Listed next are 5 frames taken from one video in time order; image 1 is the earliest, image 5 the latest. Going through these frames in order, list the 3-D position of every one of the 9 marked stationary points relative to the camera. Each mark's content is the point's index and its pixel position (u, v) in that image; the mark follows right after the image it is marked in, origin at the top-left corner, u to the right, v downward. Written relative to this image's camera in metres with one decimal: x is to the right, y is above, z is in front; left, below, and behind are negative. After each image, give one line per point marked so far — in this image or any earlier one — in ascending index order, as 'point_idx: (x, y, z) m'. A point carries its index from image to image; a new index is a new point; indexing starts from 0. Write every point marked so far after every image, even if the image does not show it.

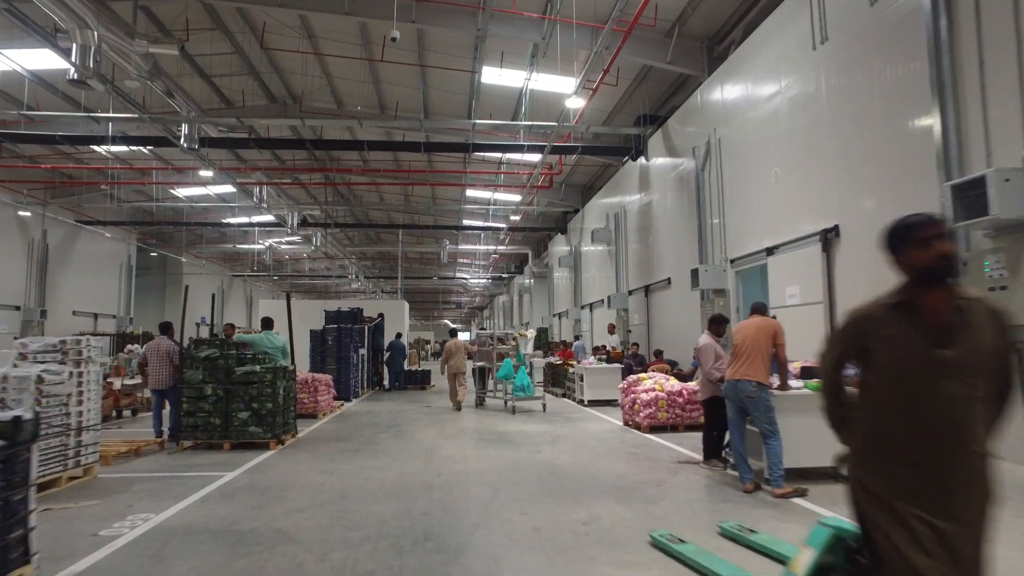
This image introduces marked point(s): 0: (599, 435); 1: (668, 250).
0: (+0.8, -1.3, +5.8) m
1: (+2.5, +0.6, +10.8) m
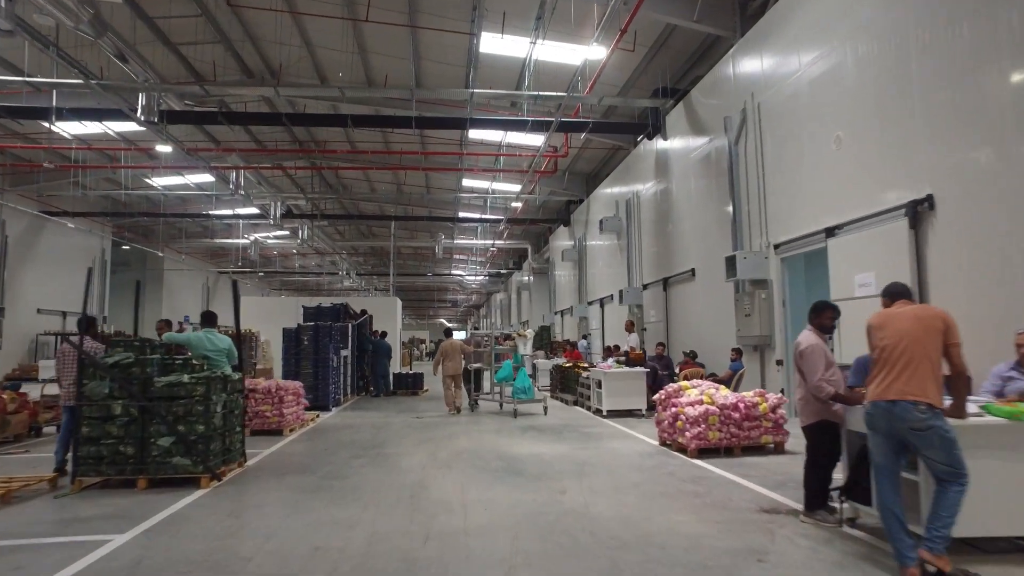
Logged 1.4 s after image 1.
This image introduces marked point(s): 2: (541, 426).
0: (+0.9, -1.2, +4.5) m
1: (+2.6, +0.7, +9.6) m
2: (+0.3, -1.4, +6.6) m
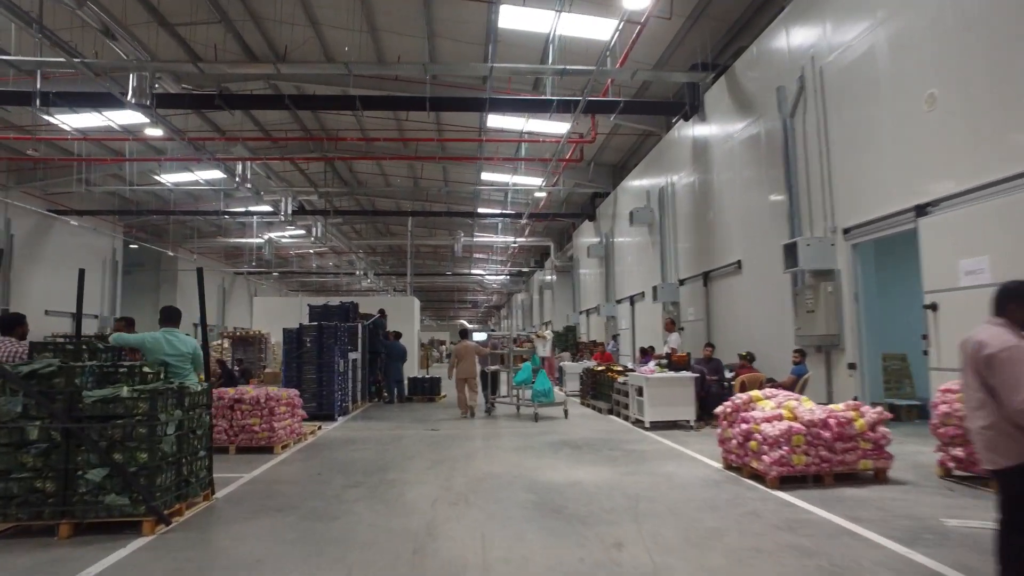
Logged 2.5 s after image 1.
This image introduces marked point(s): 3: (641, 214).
0: (+1.0, -1.1, +3.6) m
1: (+2.9, +0.8, +8.6) m
2: (+0.6, -1.3, +5.7) m
3: (+2.4, +1.4, +12.3) m
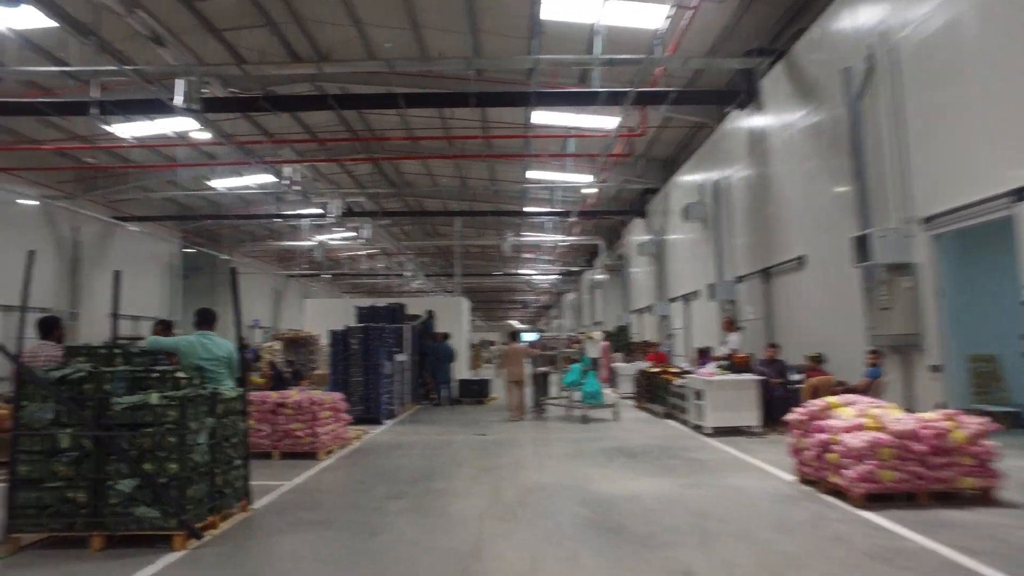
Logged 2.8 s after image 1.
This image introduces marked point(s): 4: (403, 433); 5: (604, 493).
0: (+1.3, -1.1, +3.2) m
1: (+3.5, +0.9, +8.1) m
2: (+1.0, -1.3, +5.3) m
3: (+3.3, +1.4, +11.8) m
4: (-1.1, -1.4, +6.5) m
5: (+0.5, -1.2, +3.7) m
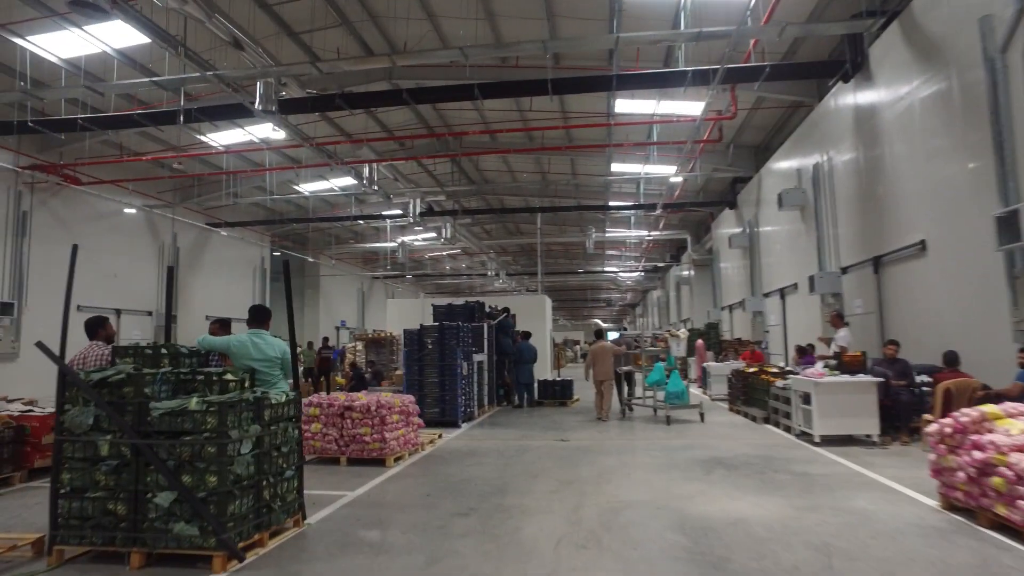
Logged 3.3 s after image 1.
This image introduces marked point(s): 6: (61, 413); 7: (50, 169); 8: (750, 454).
0: (+1.6, -1.0, +2.6) m
1: (+4.4, +1.0, +7.2) m
2: (+1.6, -1.2, +4.8) m
3: (+4.6, +1.5, +10.9) m
4: (-0.3, -1.4, +6.2) m
5: (+0.9, -1.1, +3.2) m
6: (-2.1, -0.6, +3.0) m
7: (-9.0, +2.3, +12.8) m
8: (+1.7, -1.2, +4.8) m
